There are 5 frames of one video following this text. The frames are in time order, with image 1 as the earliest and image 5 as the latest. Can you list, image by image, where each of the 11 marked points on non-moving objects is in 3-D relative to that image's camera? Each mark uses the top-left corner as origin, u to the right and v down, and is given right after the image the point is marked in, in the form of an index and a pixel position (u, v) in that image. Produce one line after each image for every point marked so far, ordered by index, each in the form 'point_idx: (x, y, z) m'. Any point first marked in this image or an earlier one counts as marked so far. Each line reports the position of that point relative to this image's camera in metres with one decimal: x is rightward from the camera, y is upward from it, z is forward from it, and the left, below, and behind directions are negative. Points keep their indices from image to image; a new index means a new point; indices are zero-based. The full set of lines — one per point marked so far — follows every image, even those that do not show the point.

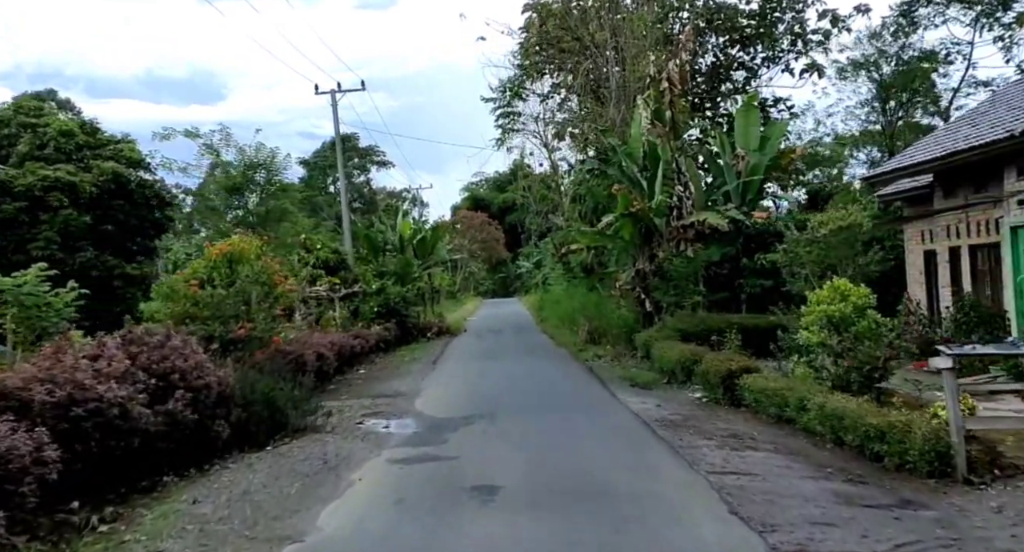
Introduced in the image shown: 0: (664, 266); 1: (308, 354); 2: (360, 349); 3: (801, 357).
0: (+3.0, +0.2, +17.0) m
1: (-2.9, -1.1, +12.3) m
2: (-3.2, -1.5, +17.8) m
3: (+3.1, -0.9, +9.1) m
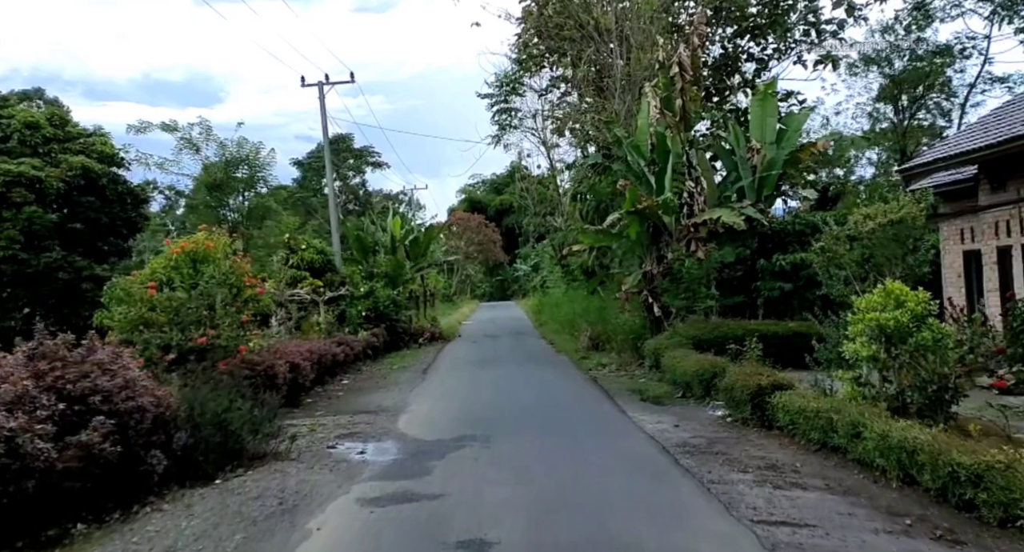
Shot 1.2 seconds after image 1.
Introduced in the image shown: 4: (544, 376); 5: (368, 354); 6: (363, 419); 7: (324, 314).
0: (+2.9, +0.2, +15.7) m
1: (-3.0, -1.1, +10.9) m
2: (-3.2, -1.6, +16.5) m
3: (+3.0, -0.9, +7.8) m
4: (+0.5, -1.8, +15.8) m
5: (-3.3, -1.8, +19.4) m
6: (-1.8, -1.7, +10.5) m
7: (-4.2, -0.8, +19.1) m
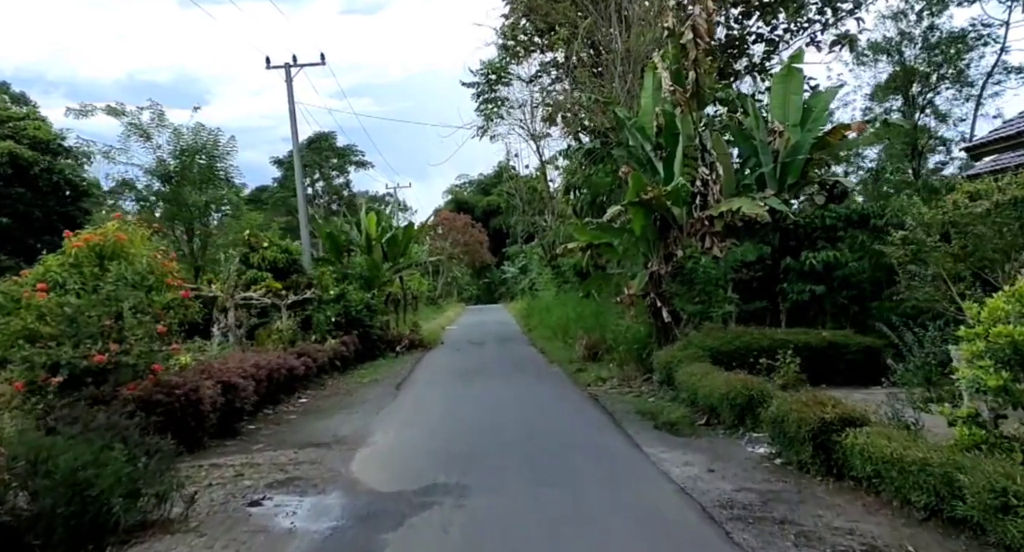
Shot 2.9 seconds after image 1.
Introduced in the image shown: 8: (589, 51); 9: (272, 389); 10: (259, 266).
0: (+2.7, +0.1, +13.6) m
1: (-3.1, -1.1, +8.8) m
2: (-3.5, -1.6, +14.3) m
3: (+2.9, -0.9, +5.7) m
4: (+0.3, -1.8, +13.7) m
5: (-3.5, -1.8, +17.2) m
6: (-2.0, -1.7, +8.3) m
7: (-4.5, -0.9, +16.9) m
8: (+1.7, +4.9, +18.6) m
9: (-3.4, -1.6, +12.1) m
10: (-5.5, +0.2, +18.8) m
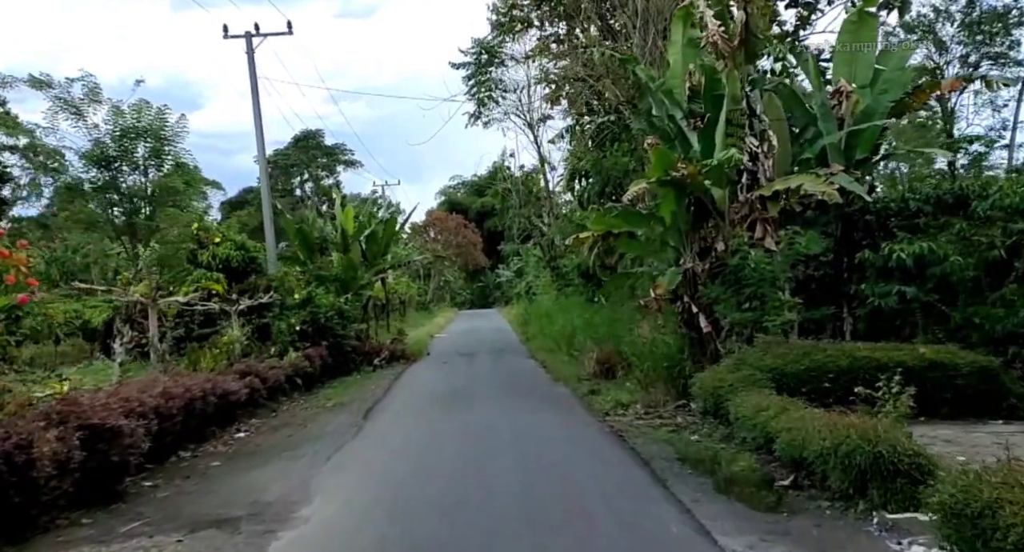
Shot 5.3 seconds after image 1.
0: (+2.7, +0.2, +10.7) m
1: (-3.1, -1.1, +5.8) m
2: (-3.5, -1.6, +11.4) m
3: (+2.9, -0.8, +2.8) m
4: (+0.2, -1.8, +10.8) m
5: (-3.6, -1.8, +14.3) m
6: (-2.0, -1.7, +5.4) m
7: (-4.5, -0.9, +14.0) m
8: (+1.6, +4.9, +15.7) m
9: (-3.4, -1.6, +9.2) m
10: (-5.6, +0.2, +15.9) m
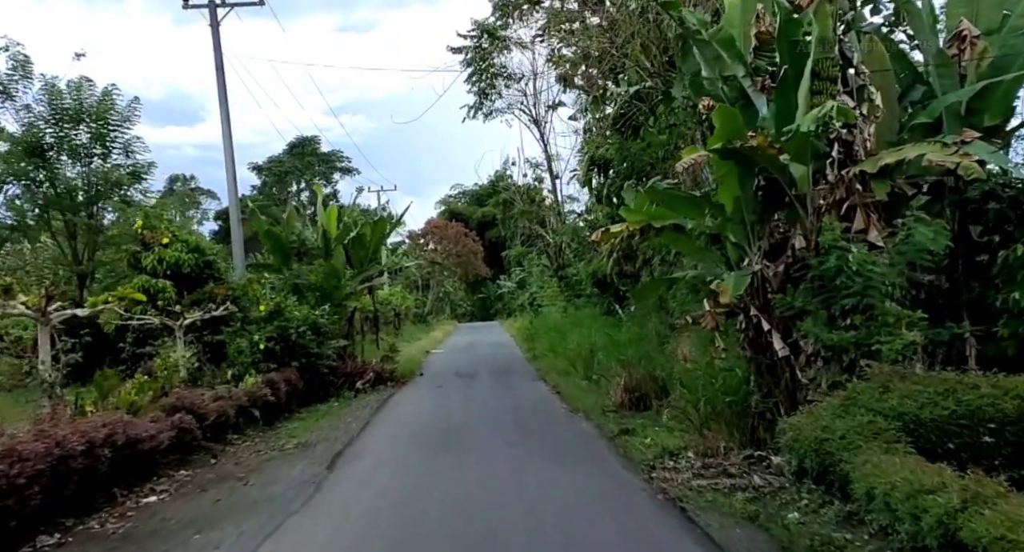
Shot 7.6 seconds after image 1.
0: (+2.8, +0.1, +8.0) m
1: (-3.0, -1.1, +3.1) m
2: (-3.4, -1.6, +8.6) m
3: (+3.0, -0.8, 0.0) m
4: (+0.4, -1.8, +8.0) m
5: (-3.5, -1.9, +11.5) m
6: (-1.9, -1.7, +2.6) m
7: (-4.4, -1.0, +11.2) m
8: (+1.7, +4.8, +13.0) m
9: (-3.3, -1.6, +6.4) m
10: (-5.5, +0.1, +13.2) m
